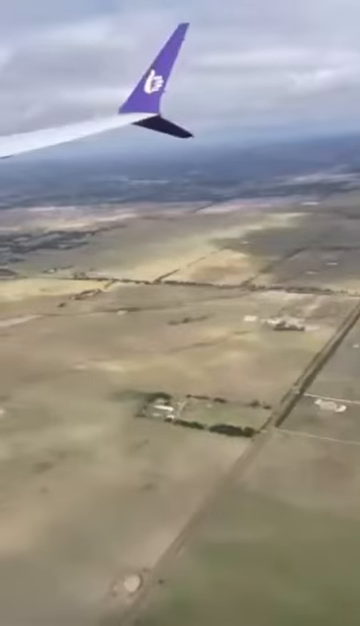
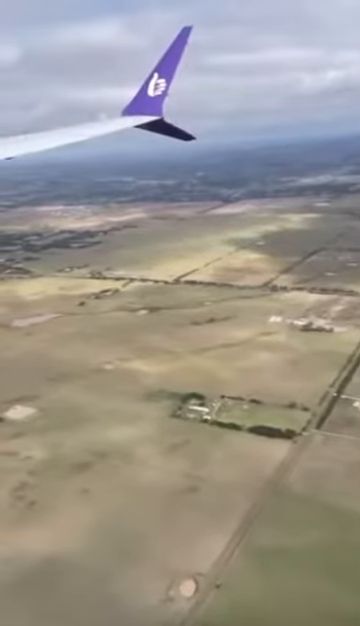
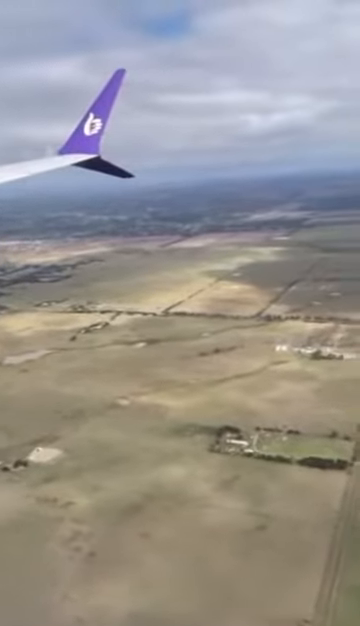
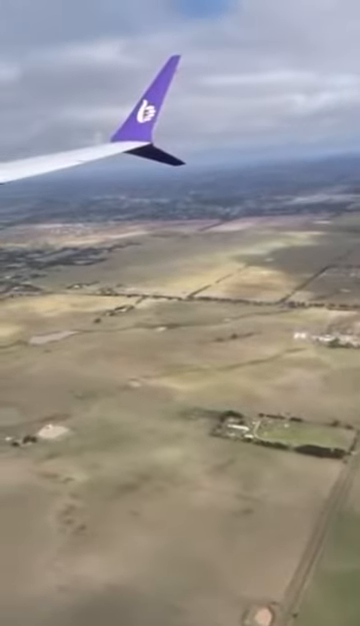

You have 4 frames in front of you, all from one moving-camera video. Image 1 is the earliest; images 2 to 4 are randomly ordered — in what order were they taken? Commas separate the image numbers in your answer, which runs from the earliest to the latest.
2, 4, 3
